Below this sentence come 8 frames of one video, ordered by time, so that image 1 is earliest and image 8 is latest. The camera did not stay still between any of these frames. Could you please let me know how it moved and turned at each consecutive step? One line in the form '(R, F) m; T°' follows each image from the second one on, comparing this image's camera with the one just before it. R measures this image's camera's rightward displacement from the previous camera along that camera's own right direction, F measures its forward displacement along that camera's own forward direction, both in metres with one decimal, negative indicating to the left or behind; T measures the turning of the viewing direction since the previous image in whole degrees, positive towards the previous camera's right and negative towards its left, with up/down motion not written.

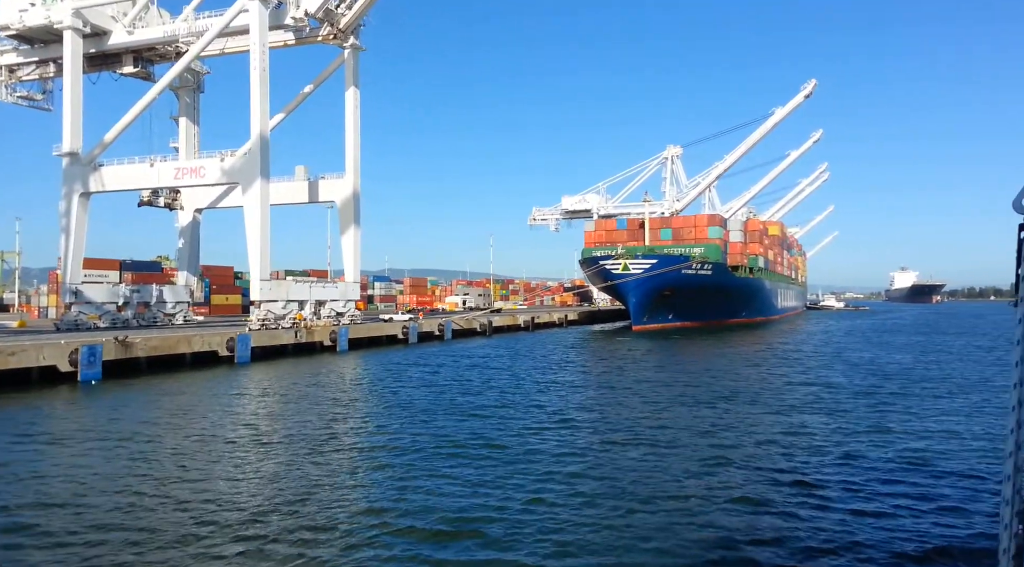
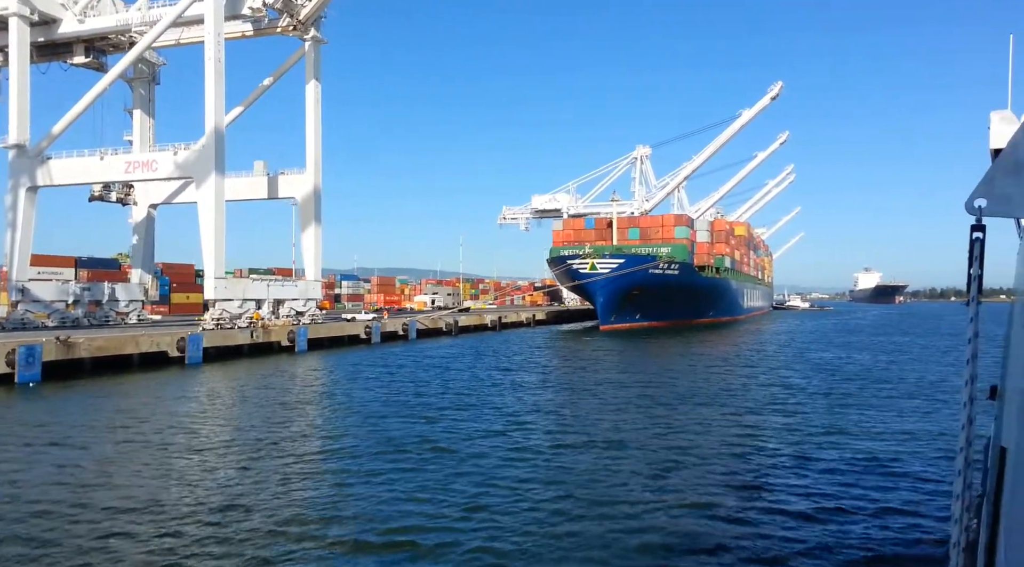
(+0.3, +0.3) m; +2°
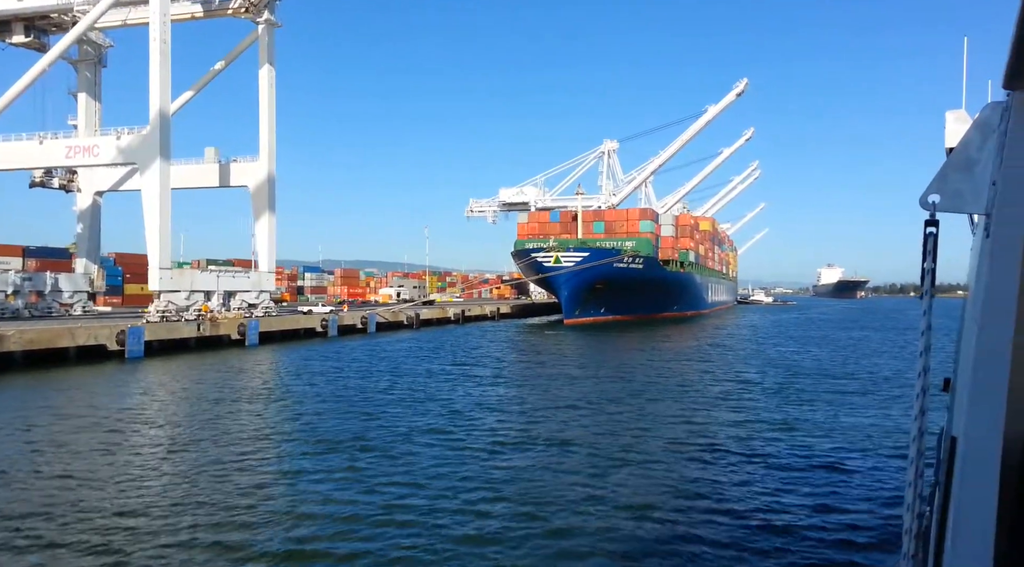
(+0.5, +0.5) m; +2°
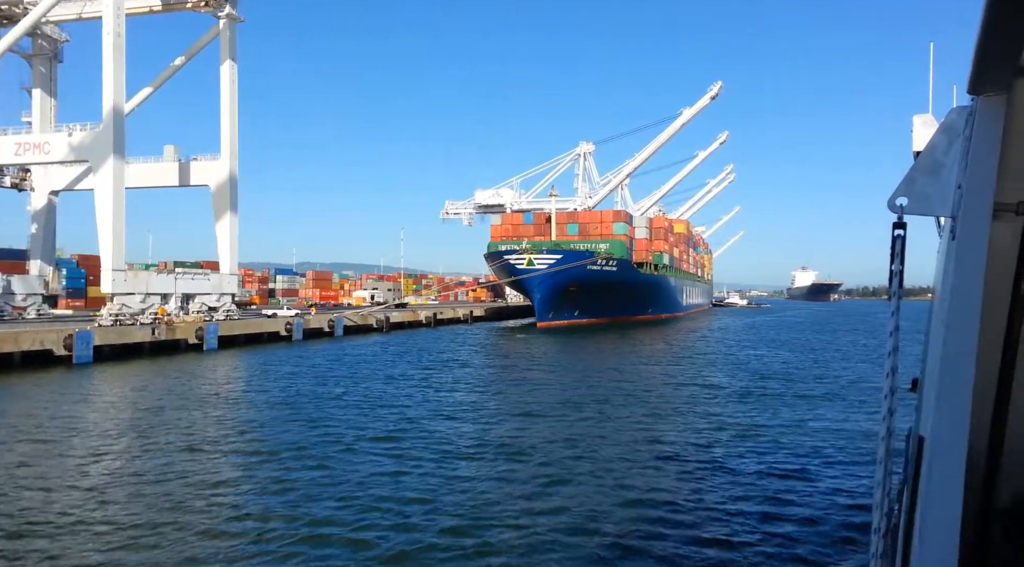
(+0.4, +0.5) m; +1°
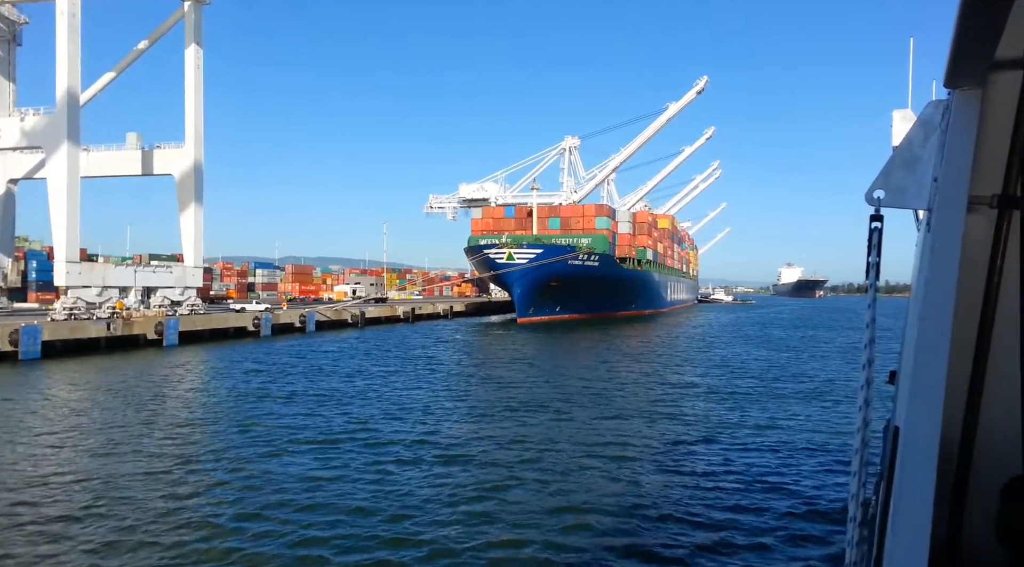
(+0.6, +0.7) m; +1°
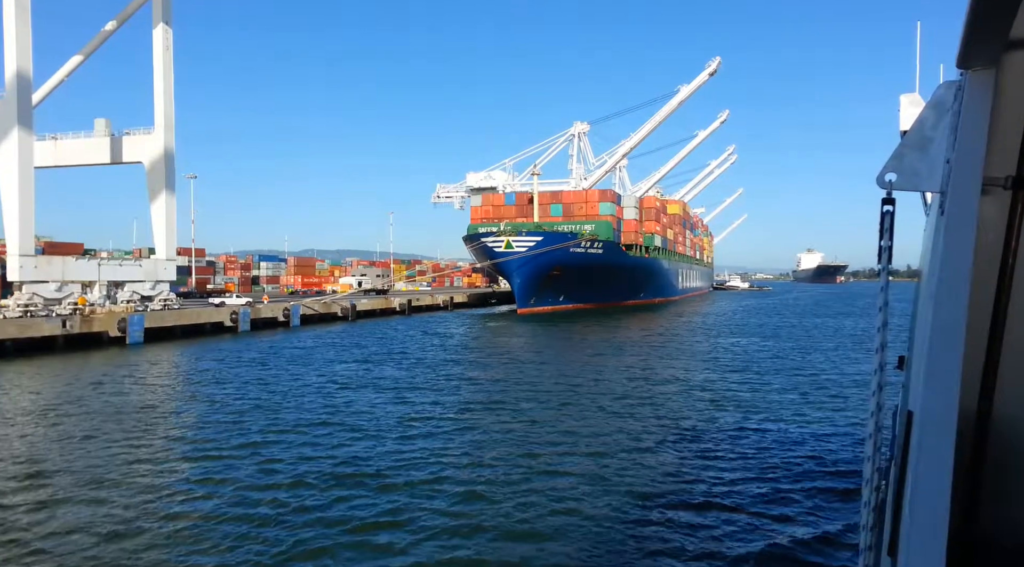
(+1.2, +1.7) m; -1°
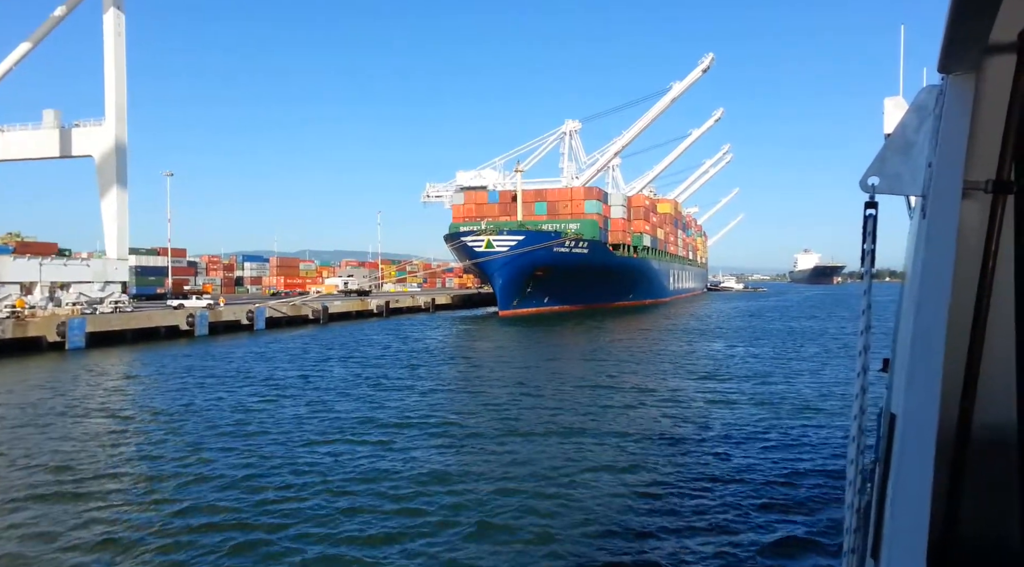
(+1.1, +1.4) m; 0°
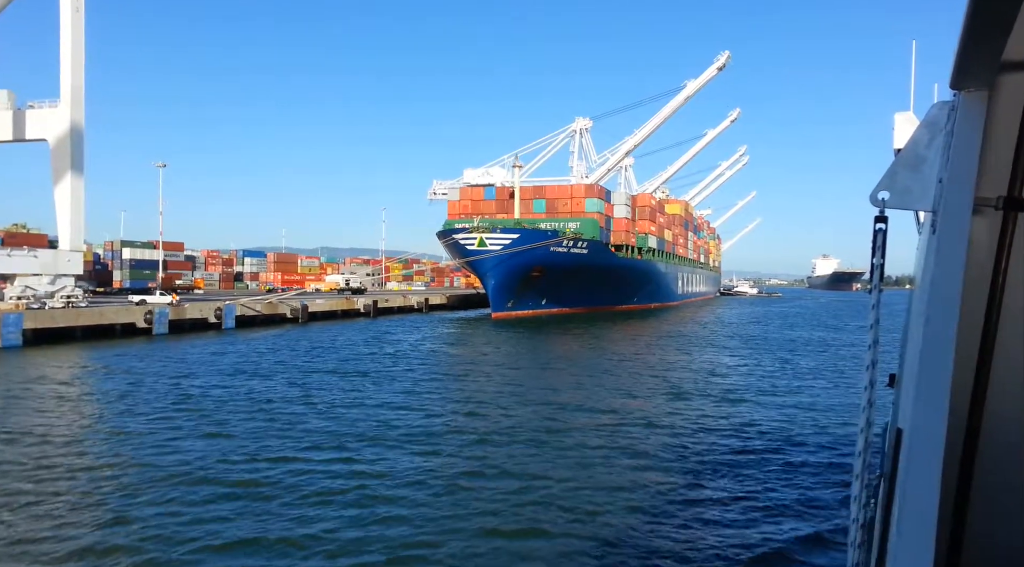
(+1.3, +2.0) m; -1°
